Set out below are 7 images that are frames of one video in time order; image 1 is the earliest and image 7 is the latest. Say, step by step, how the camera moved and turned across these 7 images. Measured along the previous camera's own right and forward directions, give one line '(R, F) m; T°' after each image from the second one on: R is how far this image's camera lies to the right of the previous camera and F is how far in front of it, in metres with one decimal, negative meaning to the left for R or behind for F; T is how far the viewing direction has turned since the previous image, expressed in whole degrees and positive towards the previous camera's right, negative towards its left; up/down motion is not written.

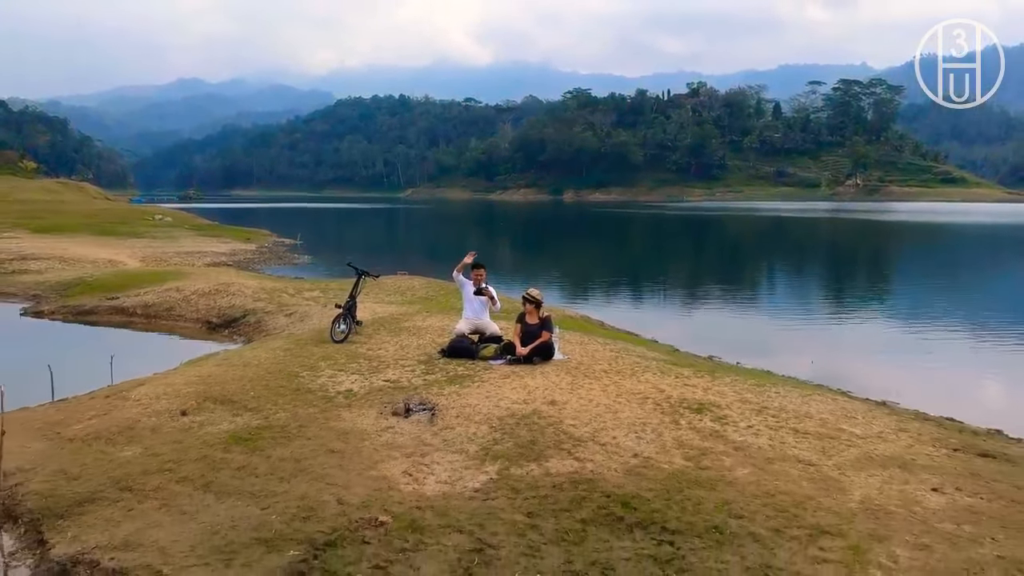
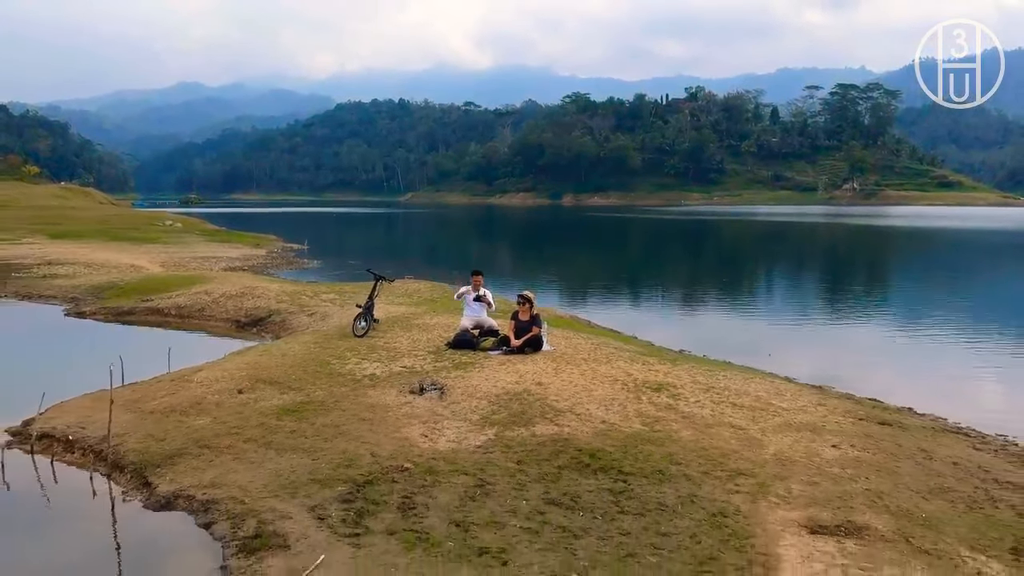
(0.0, -1.1) m; 0°
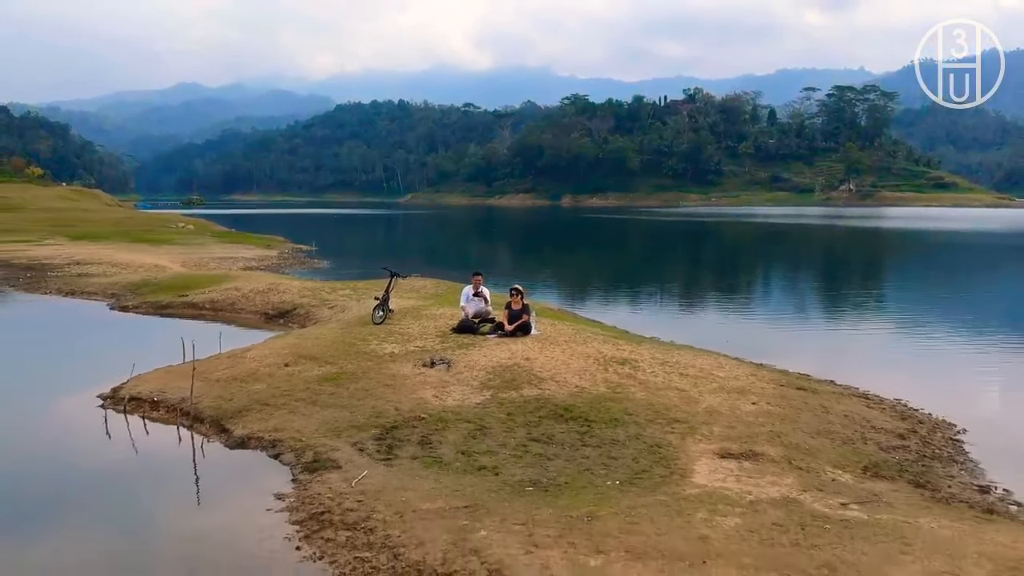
(+0.1, -1.5) m; 0°
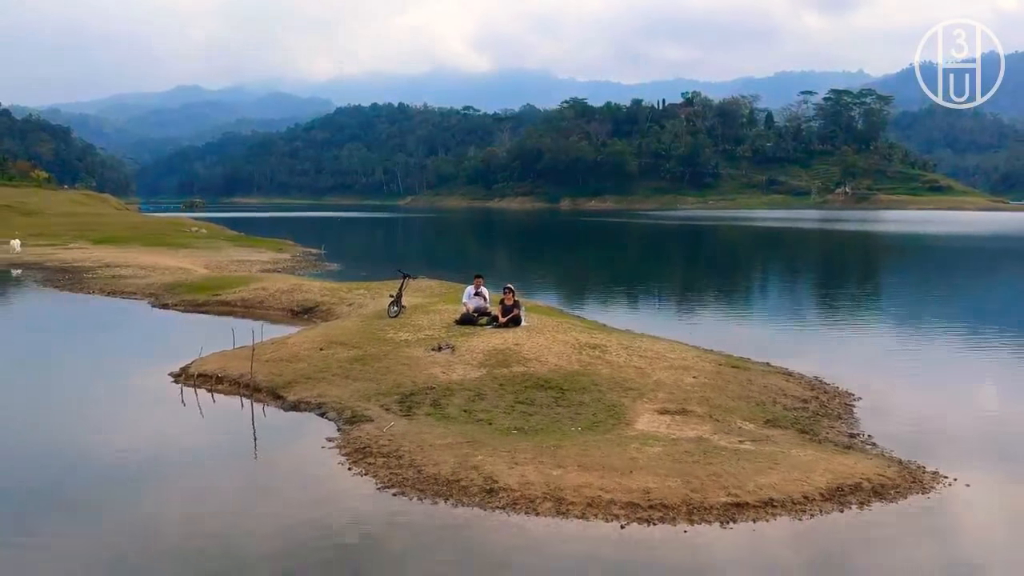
(+0.1, -1.8) m; 0°
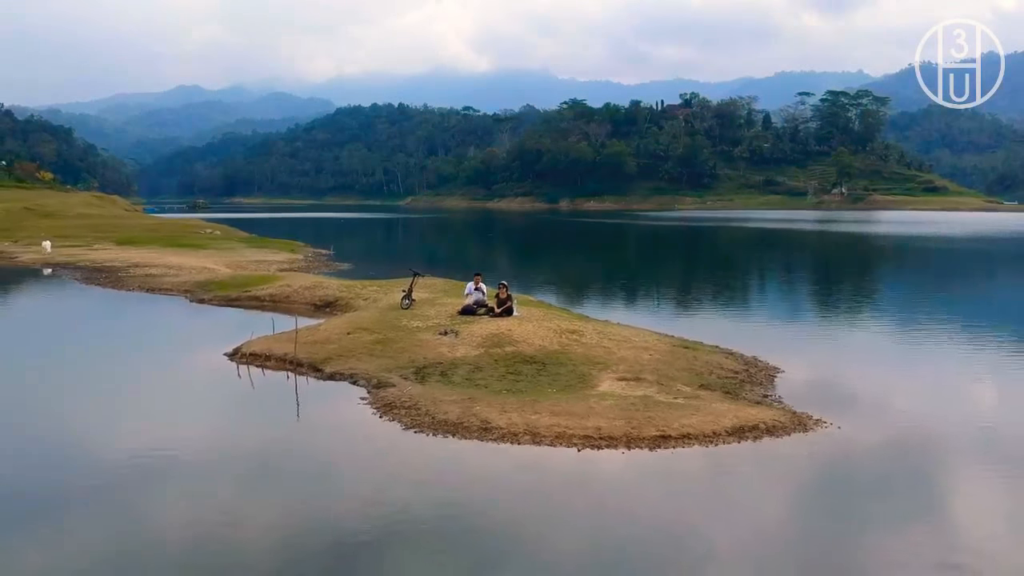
(+0.1, -2.0) m; 0°
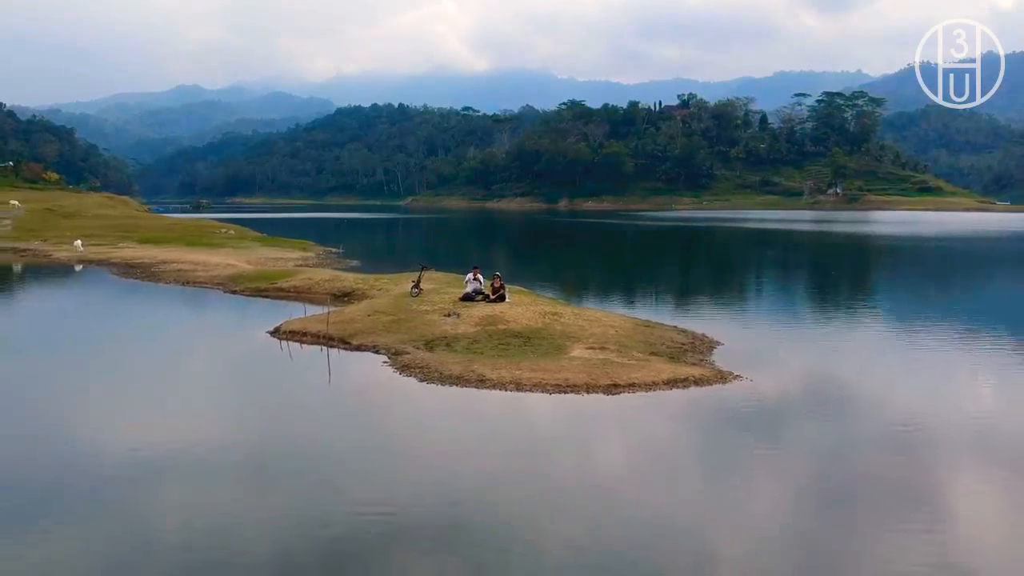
(+0.1, -2.4) m; 0°
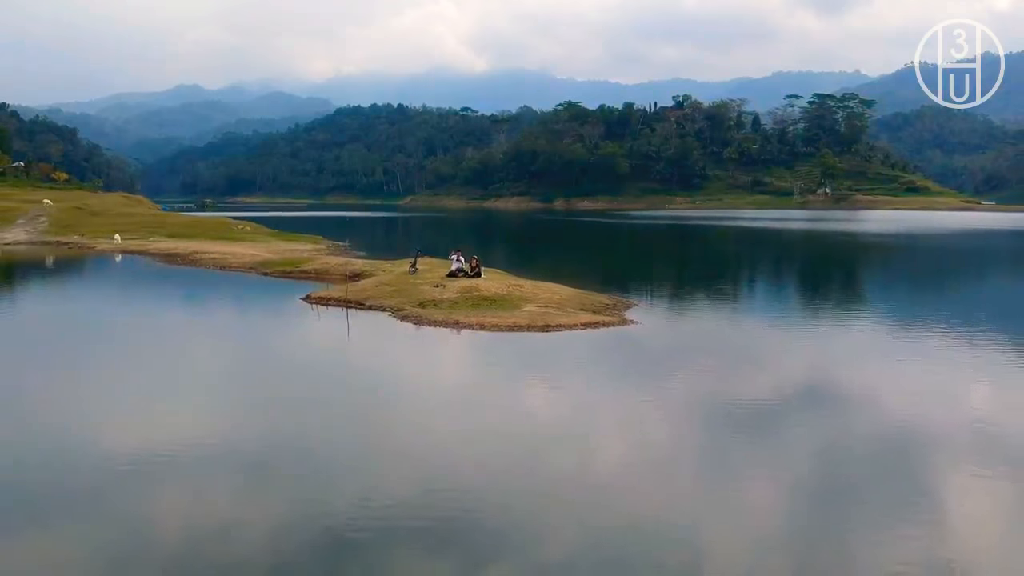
(+0.6, -4.5) m; 0°
